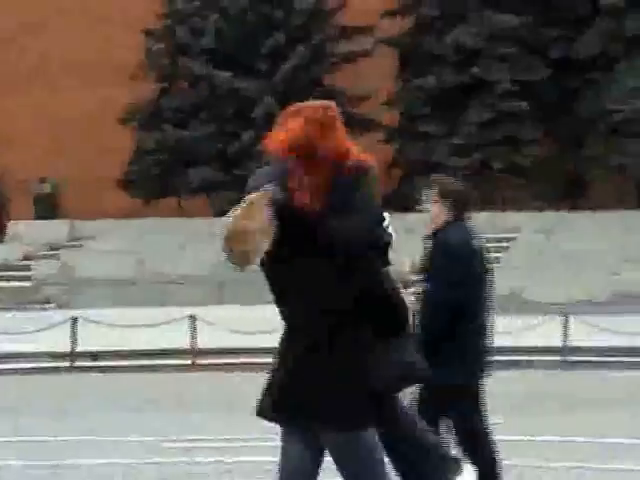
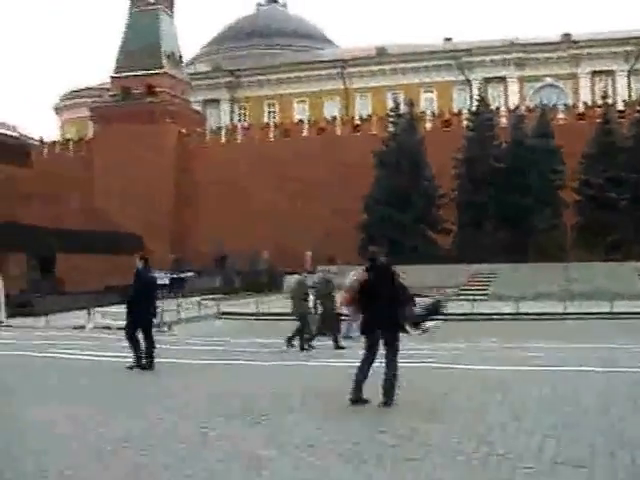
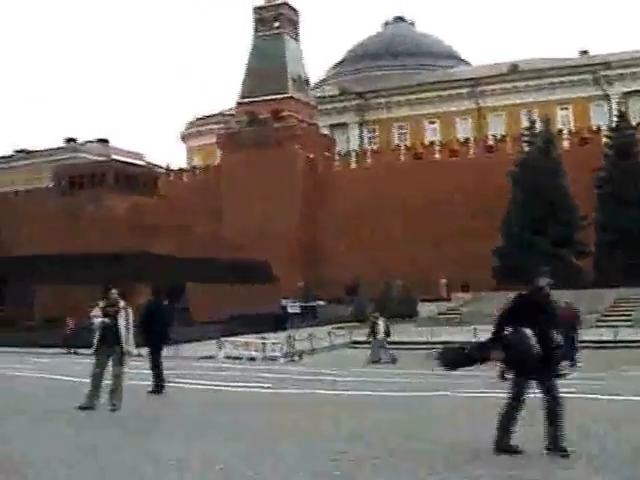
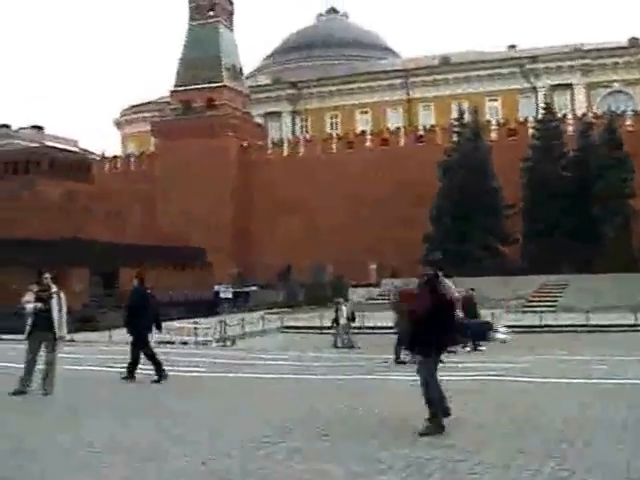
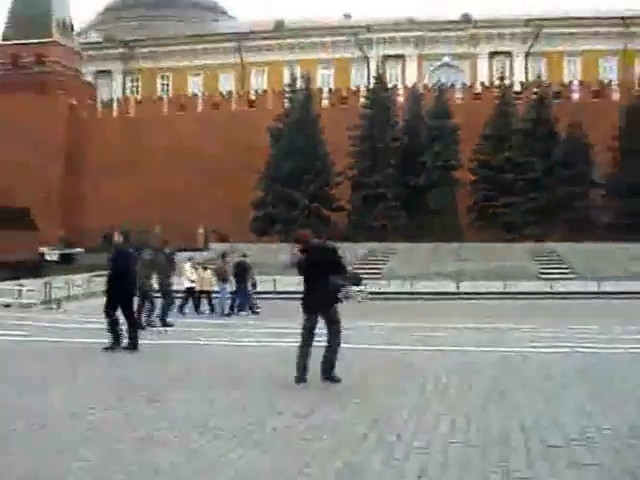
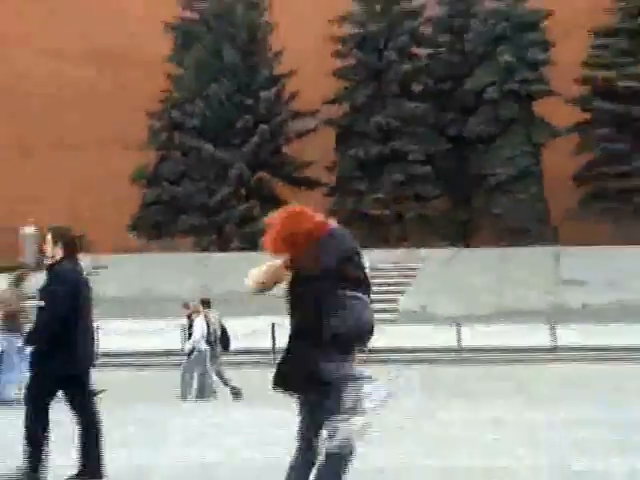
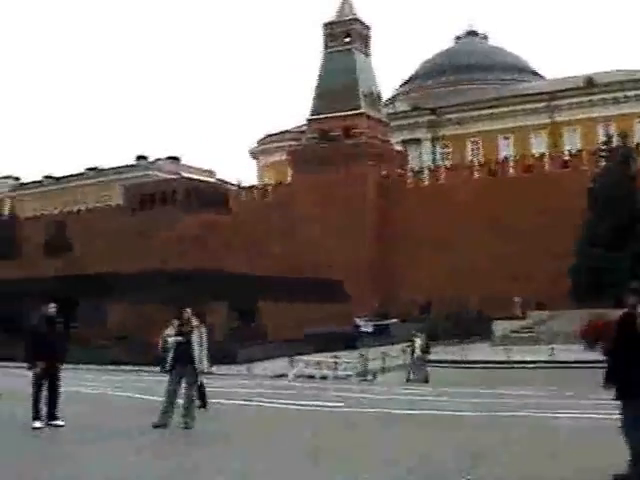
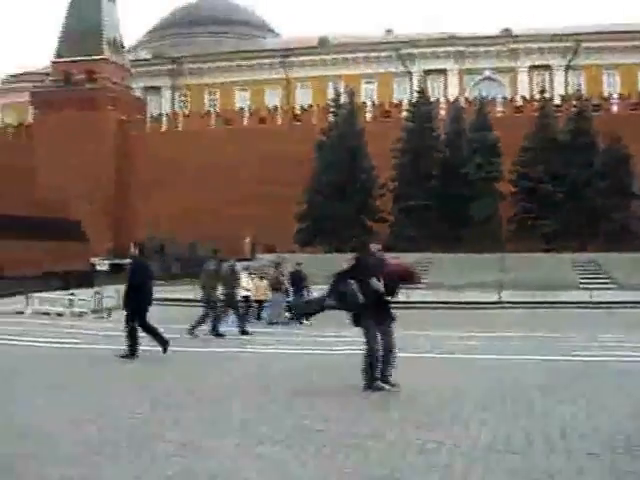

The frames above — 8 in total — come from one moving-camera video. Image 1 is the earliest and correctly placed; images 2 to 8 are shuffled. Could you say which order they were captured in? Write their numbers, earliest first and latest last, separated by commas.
6, 5, 8, 2, 4, 3, 7
